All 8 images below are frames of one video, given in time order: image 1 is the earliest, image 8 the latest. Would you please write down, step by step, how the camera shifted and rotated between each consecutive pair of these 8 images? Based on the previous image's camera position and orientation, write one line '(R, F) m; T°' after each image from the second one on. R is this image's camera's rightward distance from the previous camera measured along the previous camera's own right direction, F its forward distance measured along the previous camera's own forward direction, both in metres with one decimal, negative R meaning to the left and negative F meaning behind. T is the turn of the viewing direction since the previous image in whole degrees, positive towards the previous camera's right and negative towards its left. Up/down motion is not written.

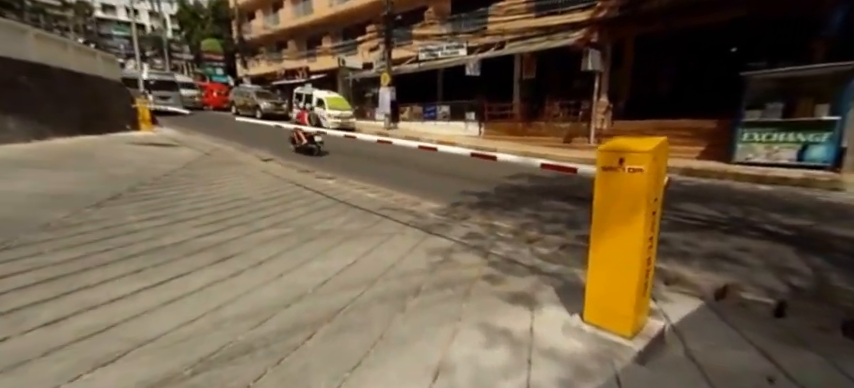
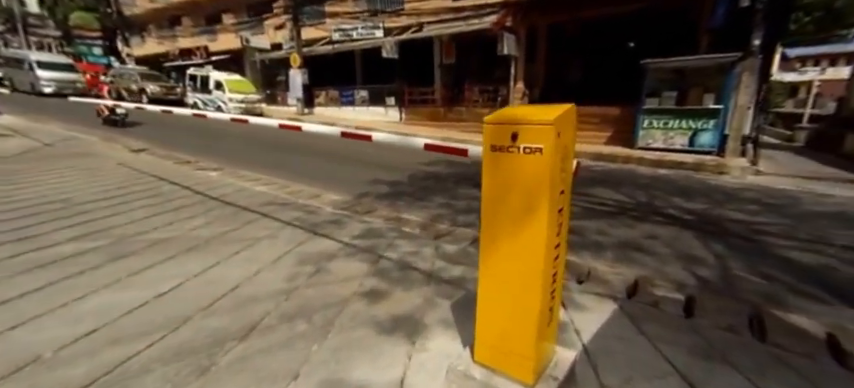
(+0.5, +0.7) m; +10°
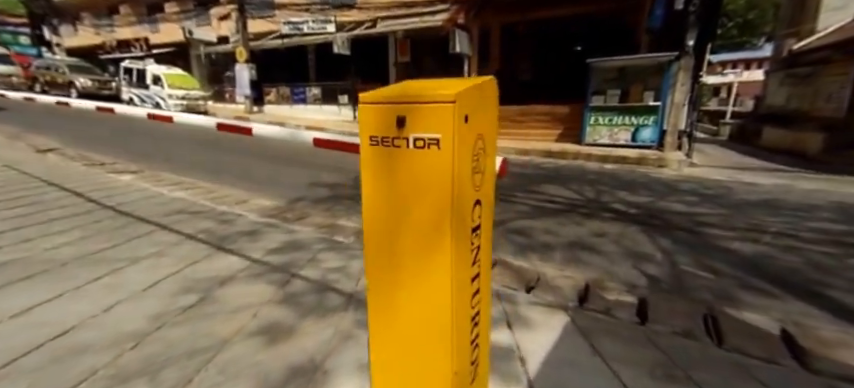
(+0.3, +0.5) m; +6°
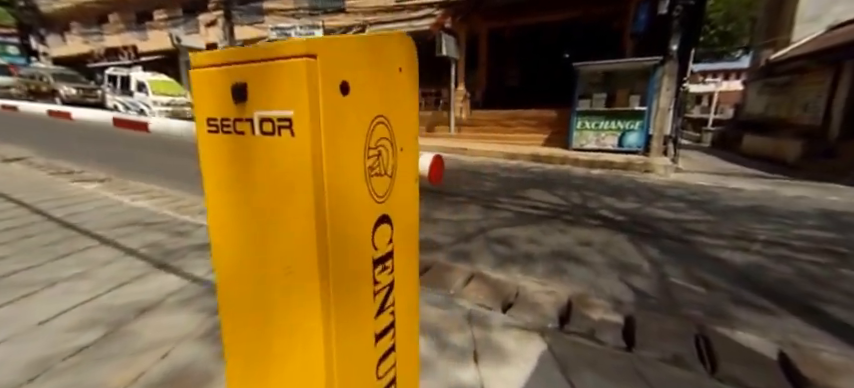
(+0.2, +0.3) m; +1°
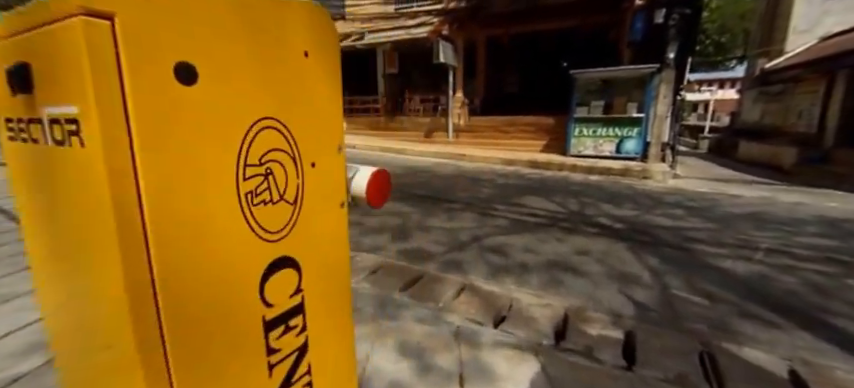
(+0.1, +0.2) m; 0°
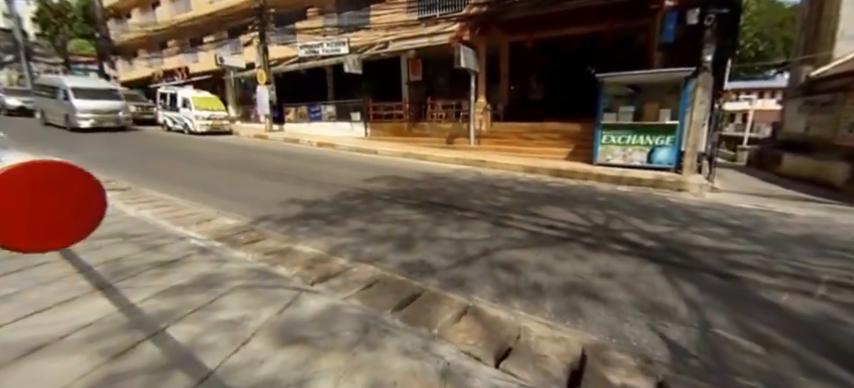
(+0.2, +0.4) m; -3°
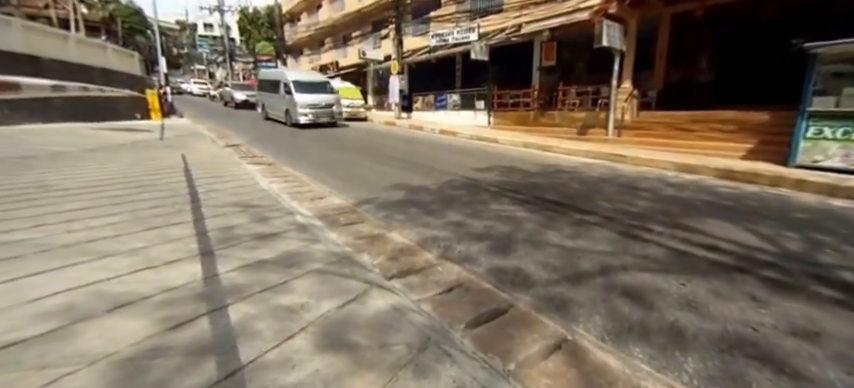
(+0.2, +0.6) m; -19°
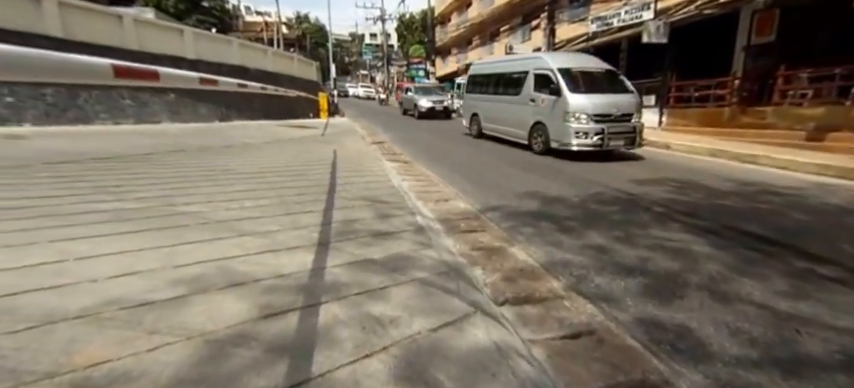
(+0.1, +0.5) m; -21°
